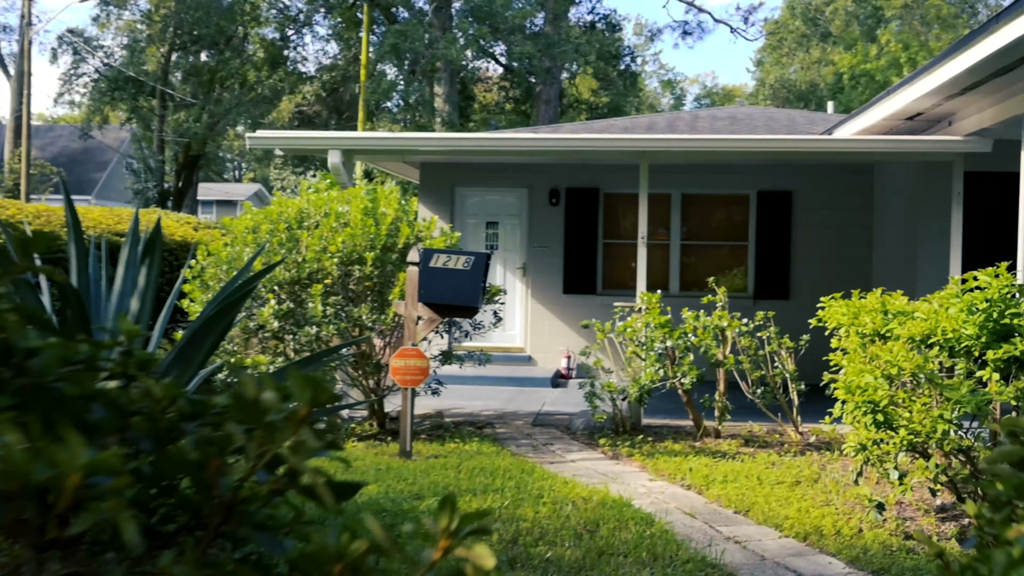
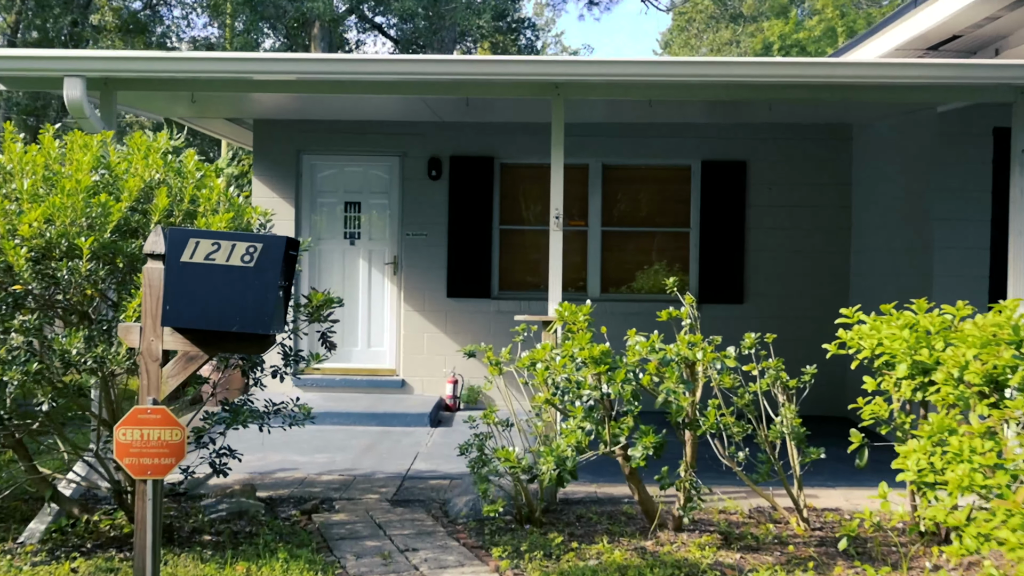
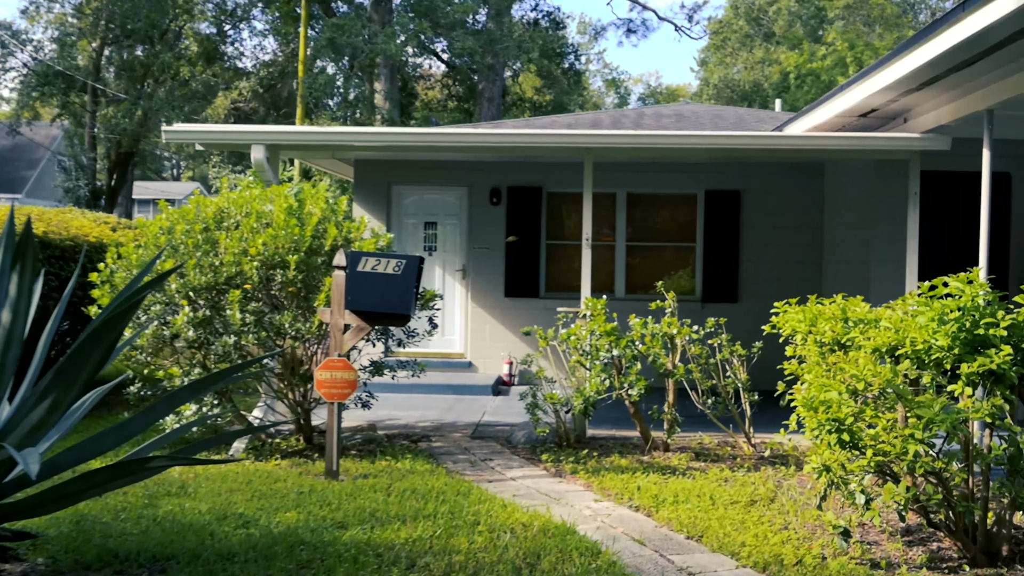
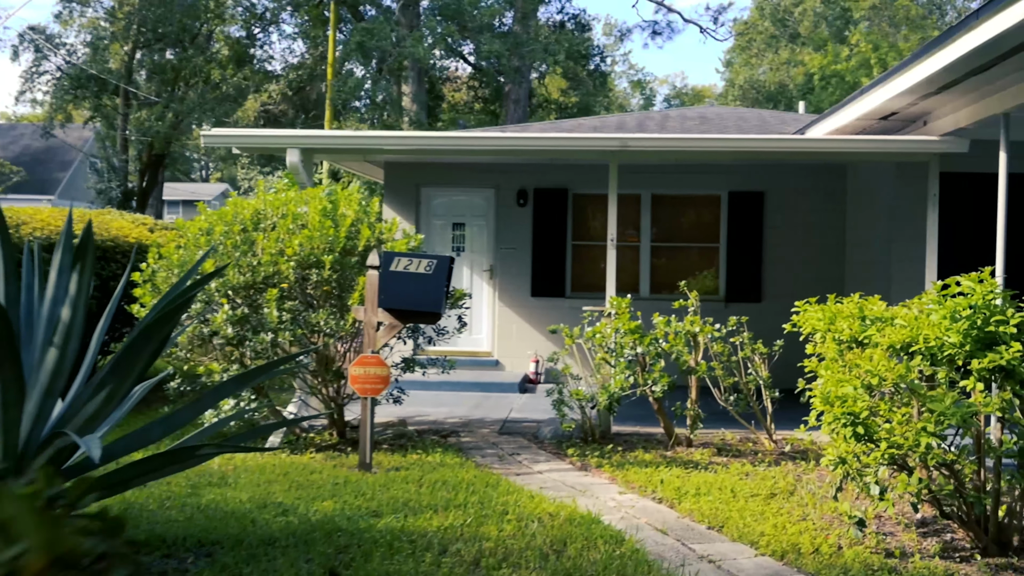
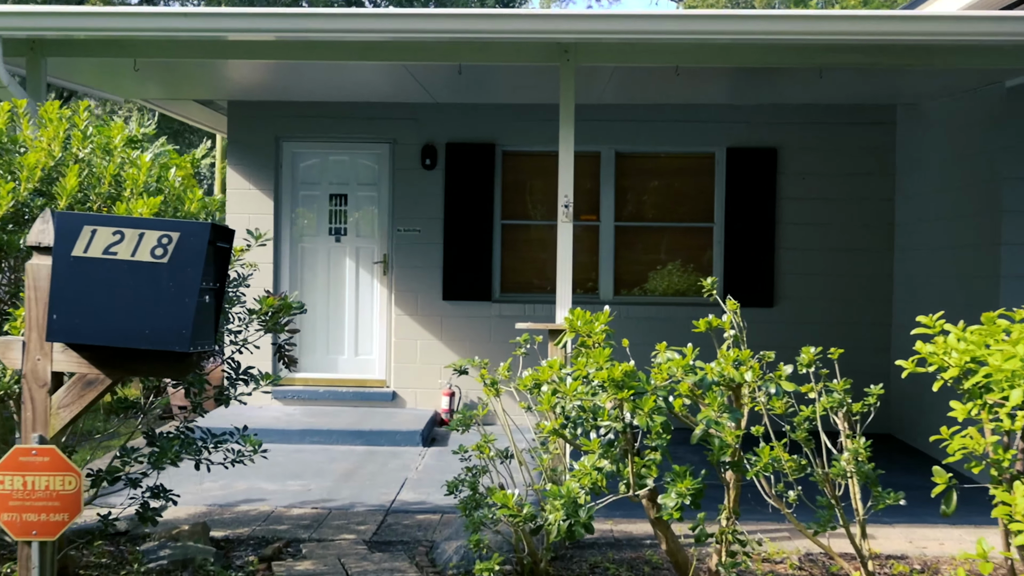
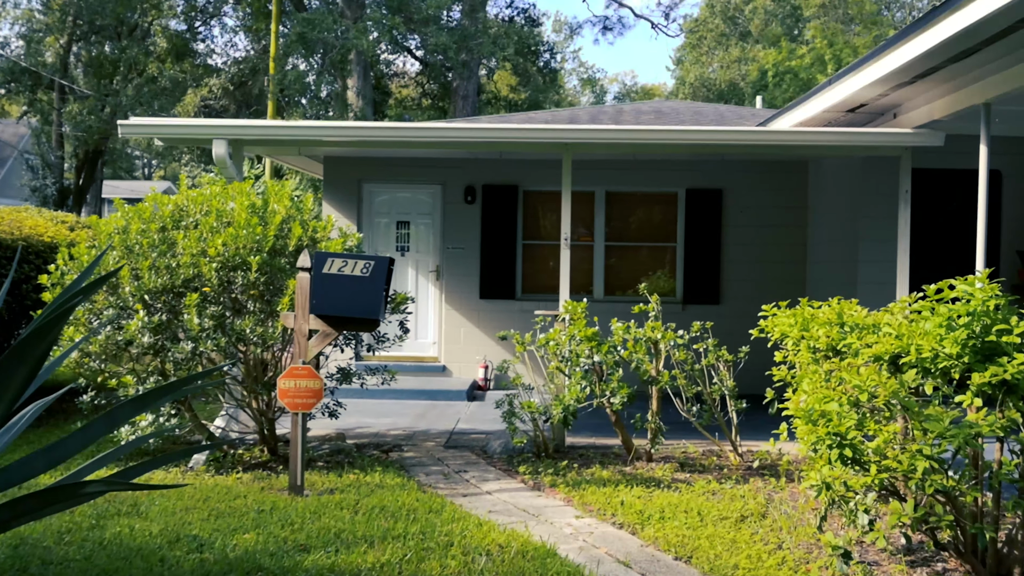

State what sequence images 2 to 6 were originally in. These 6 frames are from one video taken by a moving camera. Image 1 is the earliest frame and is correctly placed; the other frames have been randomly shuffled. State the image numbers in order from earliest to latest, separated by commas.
4, 3, 6, 2, 5
